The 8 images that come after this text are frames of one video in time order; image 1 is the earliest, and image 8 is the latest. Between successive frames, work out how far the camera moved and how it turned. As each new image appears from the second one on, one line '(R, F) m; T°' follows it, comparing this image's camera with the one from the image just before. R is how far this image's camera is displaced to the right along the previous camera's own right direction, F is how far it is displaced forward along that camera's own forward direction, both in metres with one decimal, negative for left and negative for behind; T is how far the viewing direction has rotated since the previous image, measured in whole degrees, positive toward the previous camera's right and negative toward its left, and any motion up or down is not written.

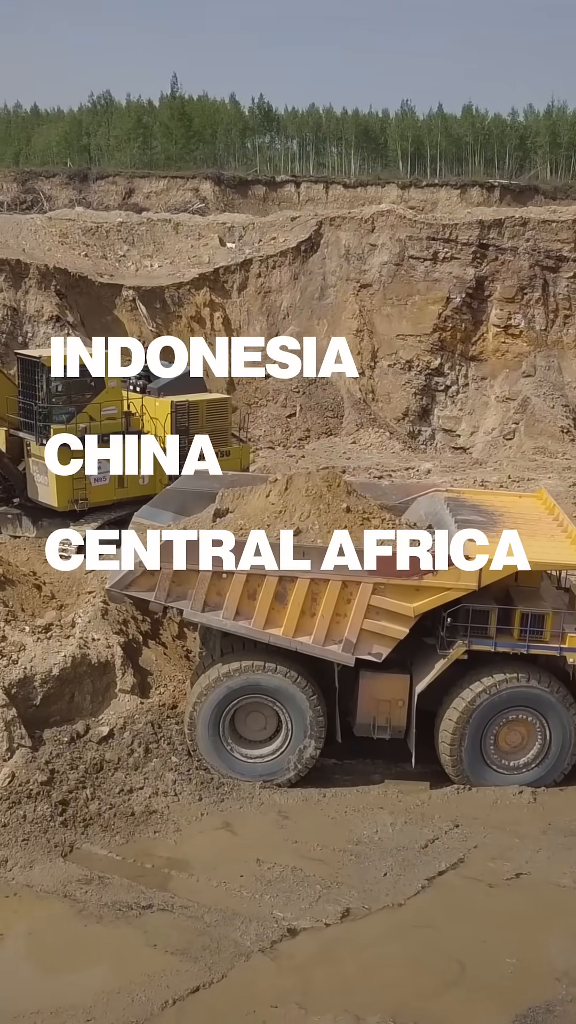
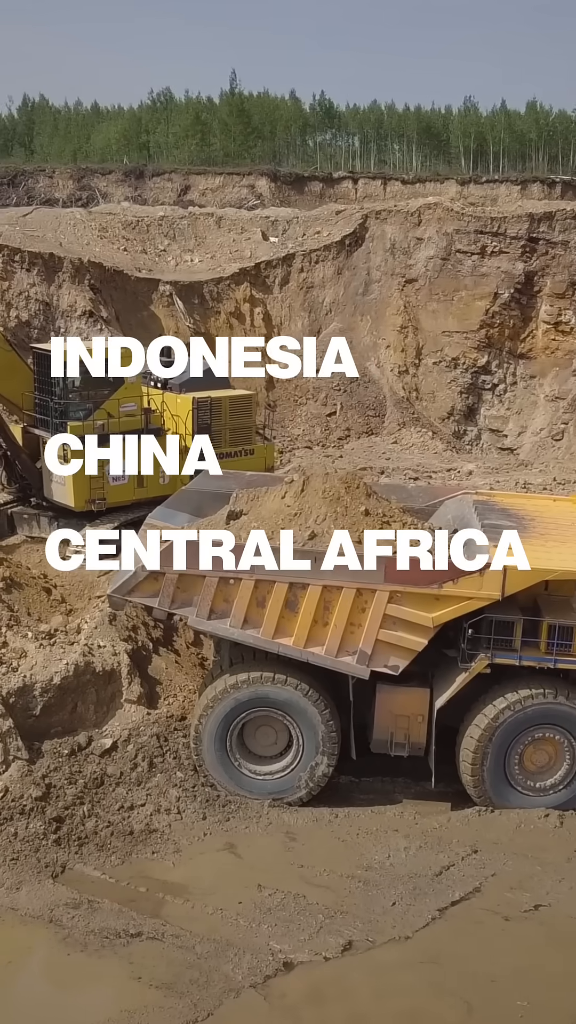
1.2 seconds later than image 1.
(+0.2, +0.3) m; -3°
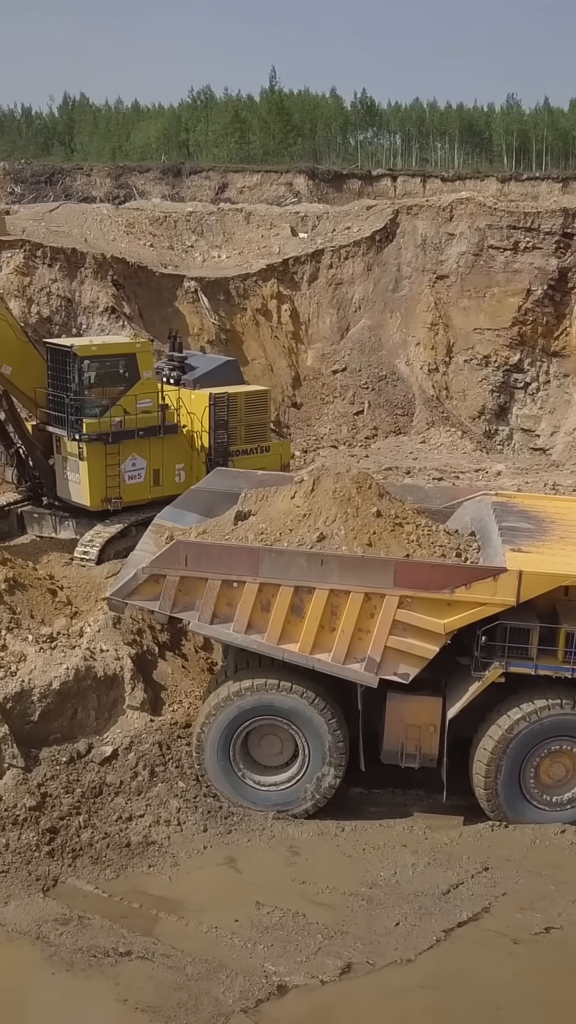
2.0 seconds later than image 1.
(+0.1, +0.2) m; -2°
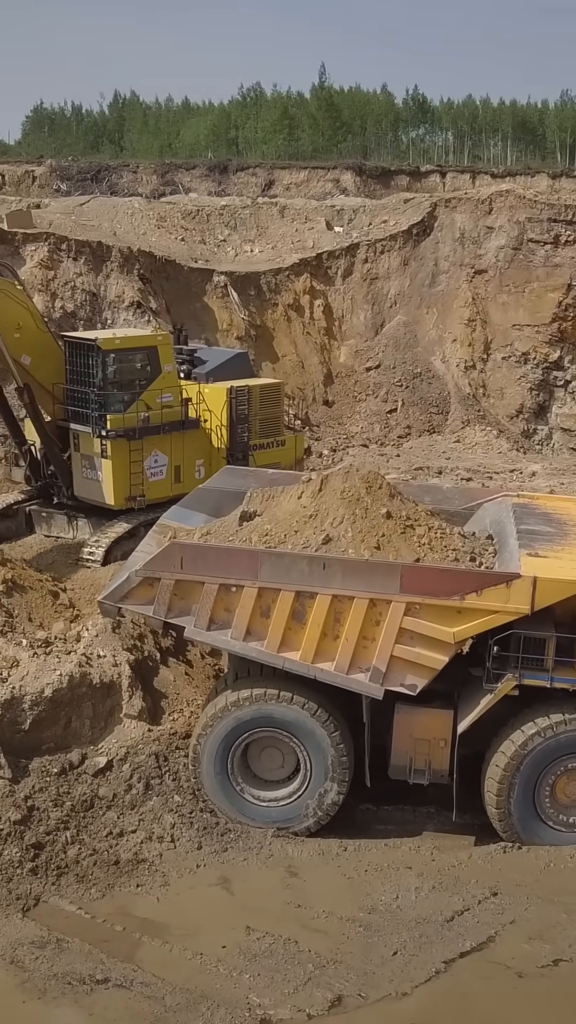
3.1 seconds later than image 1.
(+0.2, +0.3) m; -2°
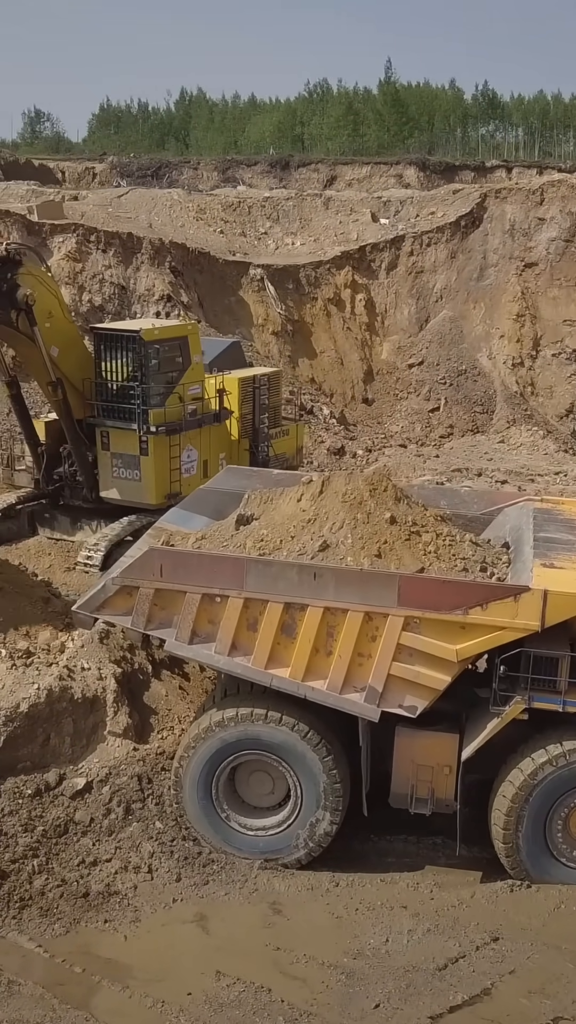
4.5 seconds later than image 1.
(+0.3, +0.4) m; -3°
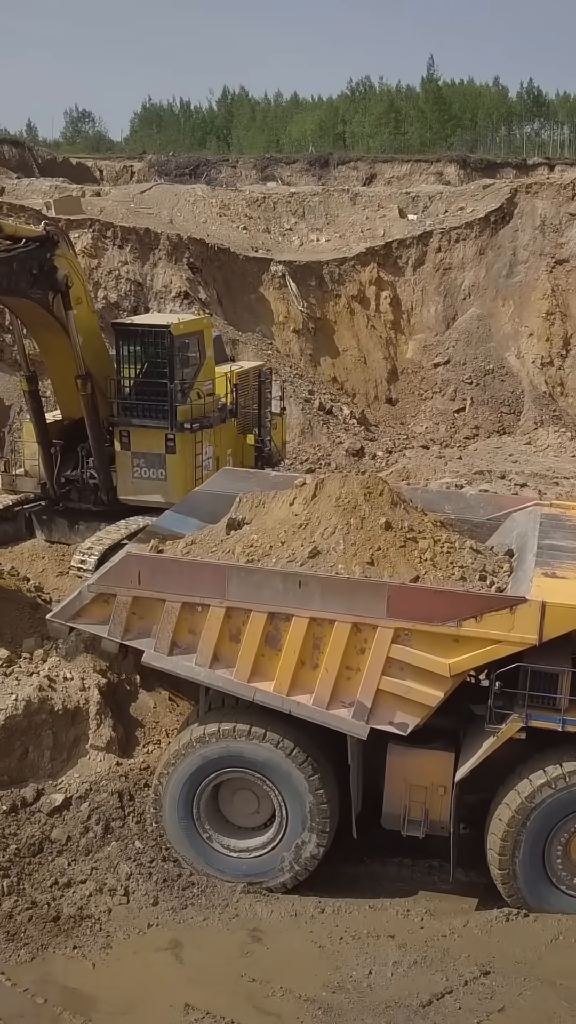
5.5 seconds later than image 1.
(+0.2, +0.2) m; -2°
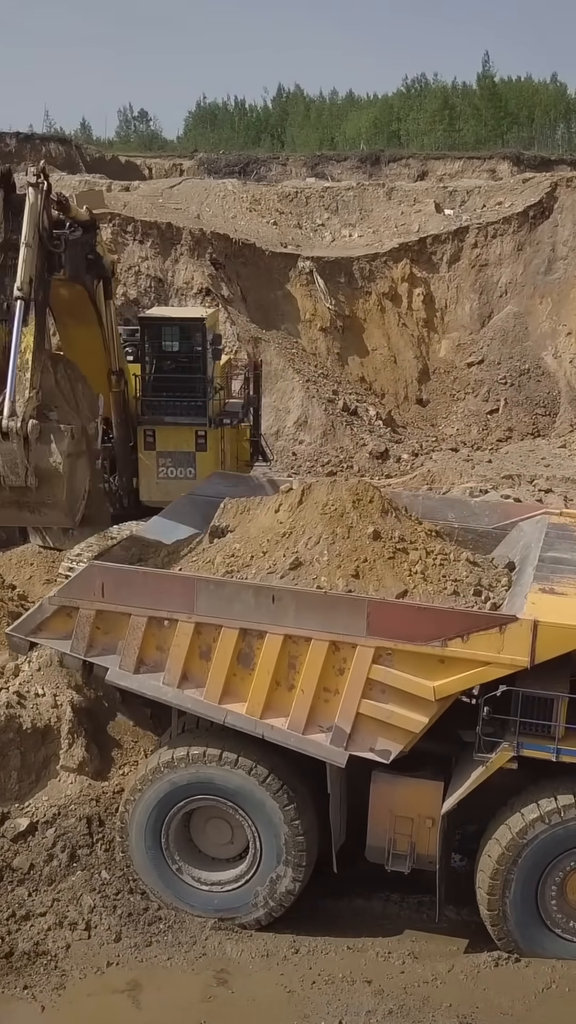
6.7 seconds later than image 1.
(+0.2, +0.3) m; -2°
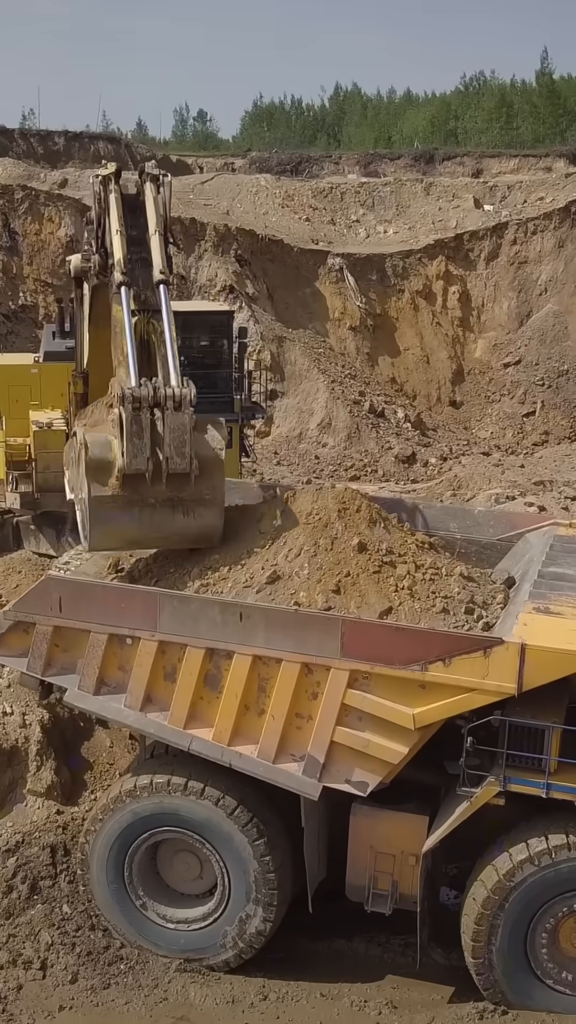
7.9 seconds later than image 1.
(+0.2, +0.3) m; -2°
